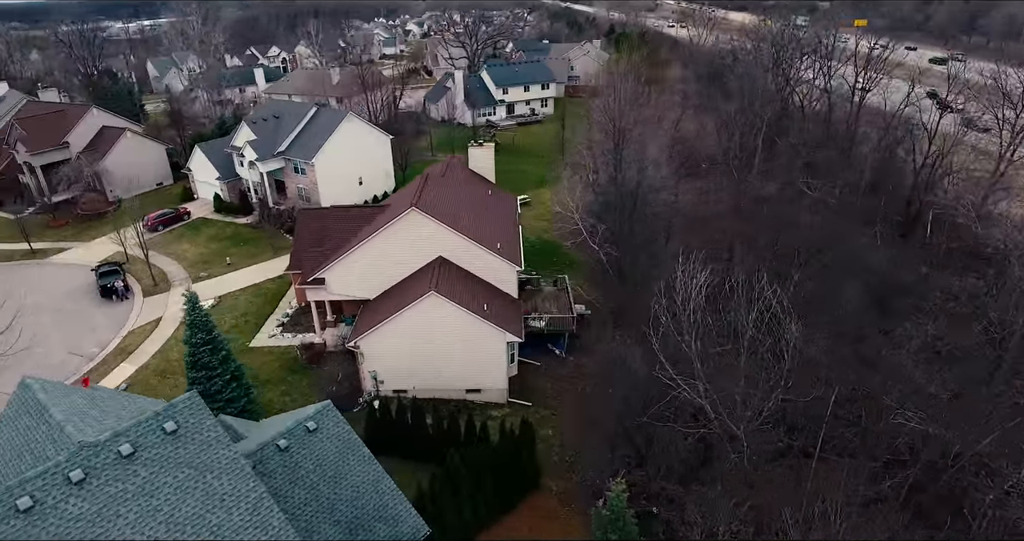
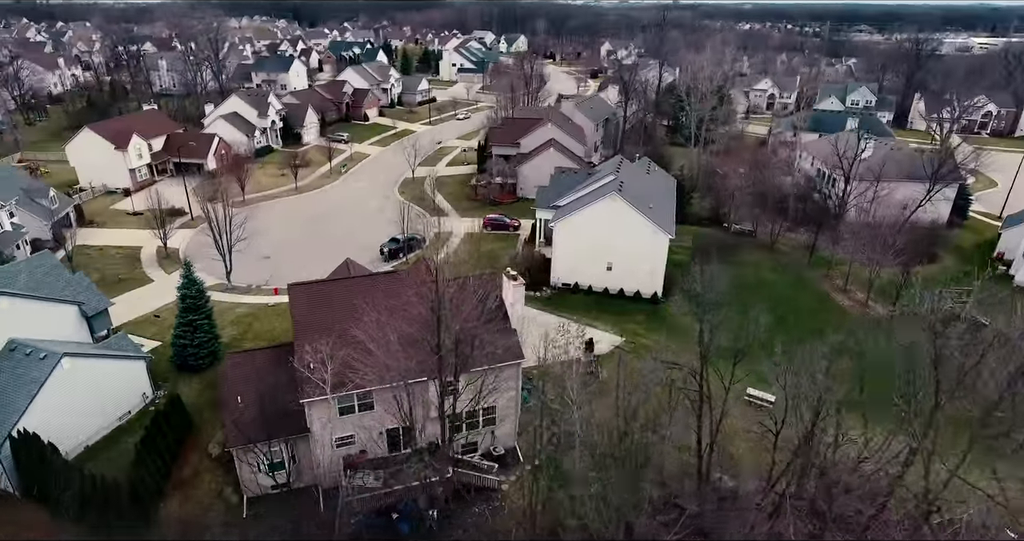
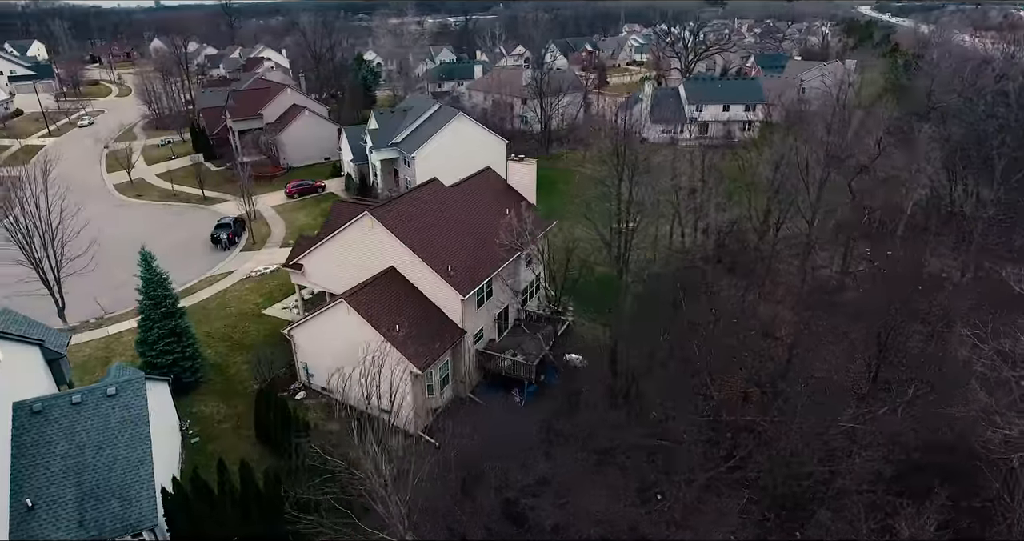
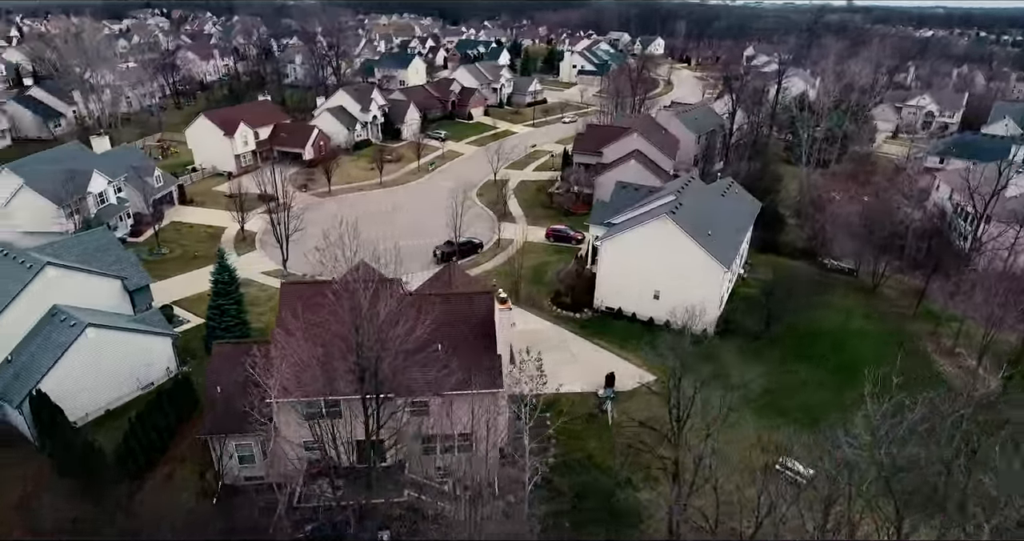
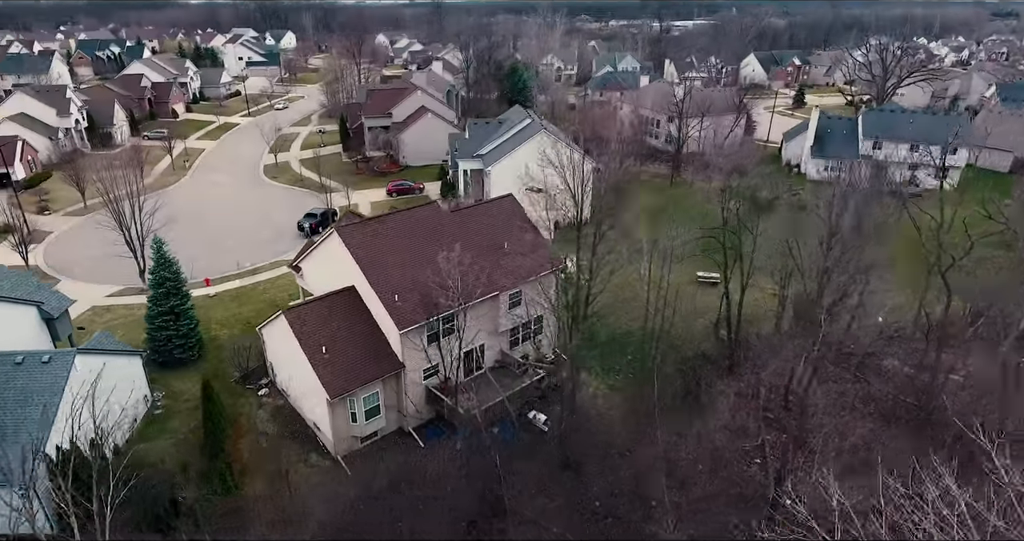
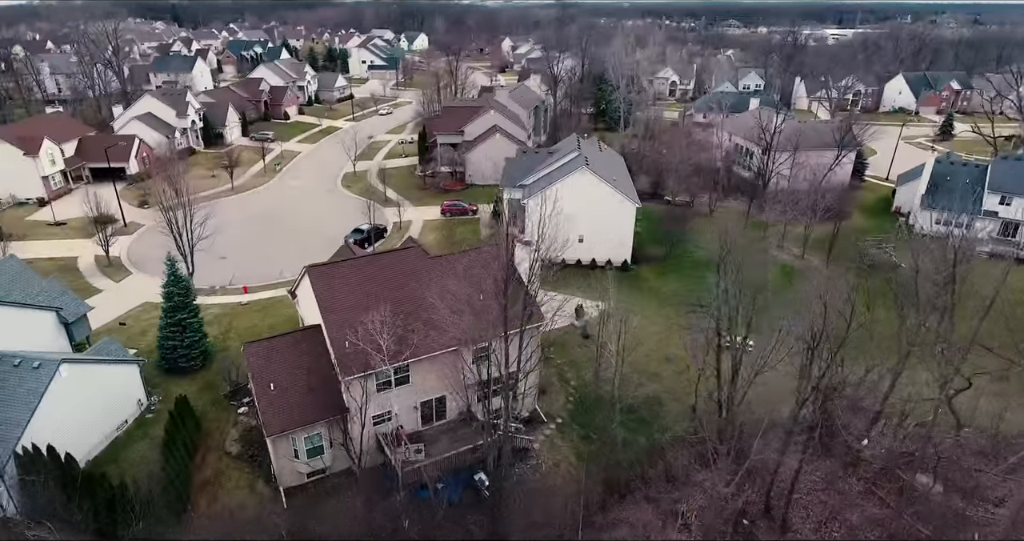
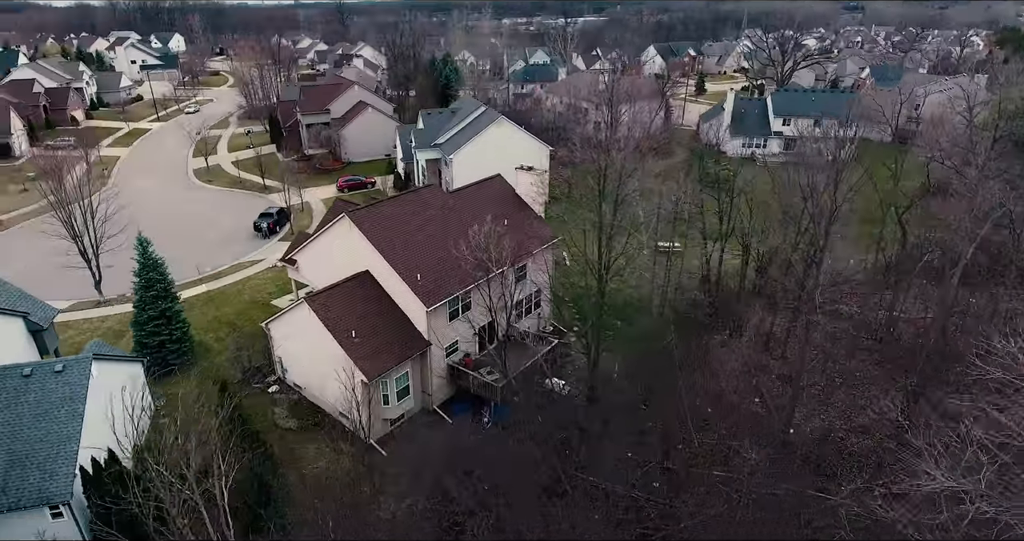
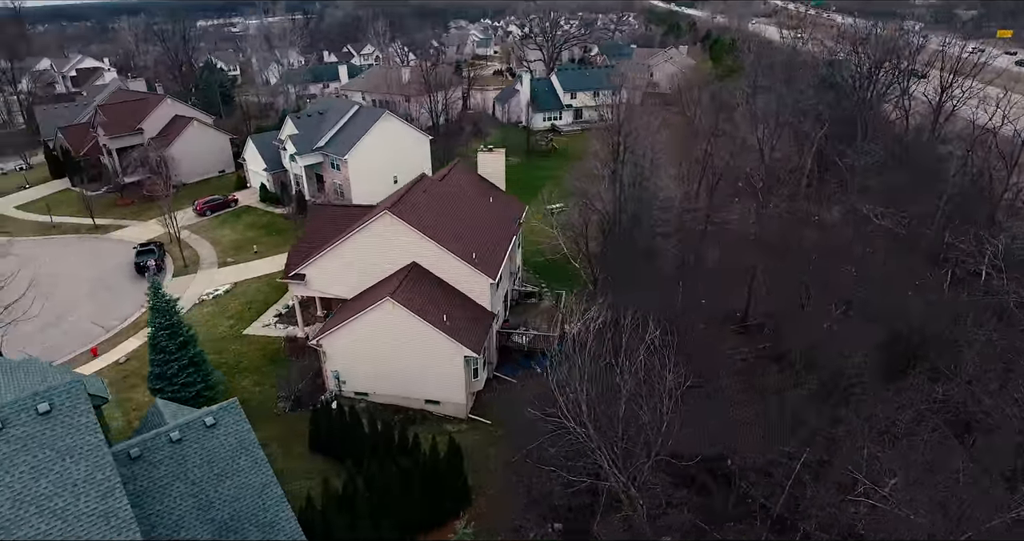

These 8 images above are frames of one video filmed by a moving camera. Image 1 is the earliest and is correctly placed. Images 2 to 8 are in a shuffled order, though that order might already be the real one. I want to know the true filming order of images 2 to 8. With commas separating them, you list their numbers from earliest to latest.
8, 3, 7, 5, 6, 2, 4
